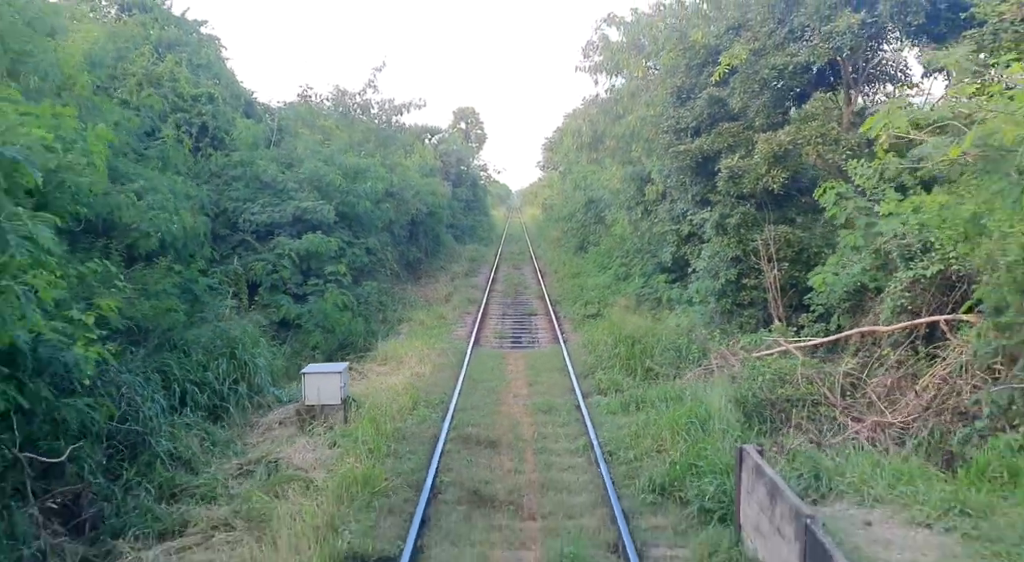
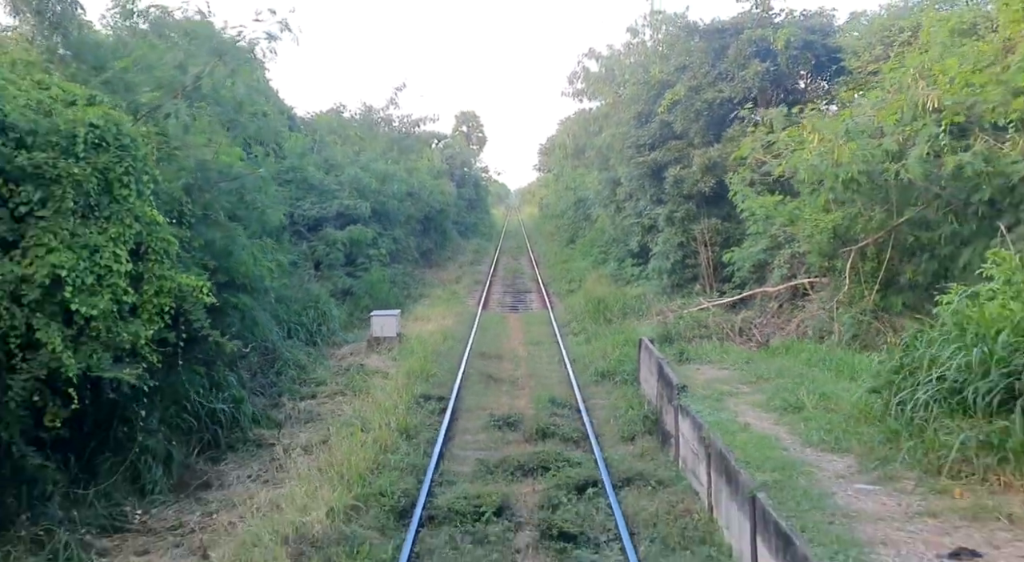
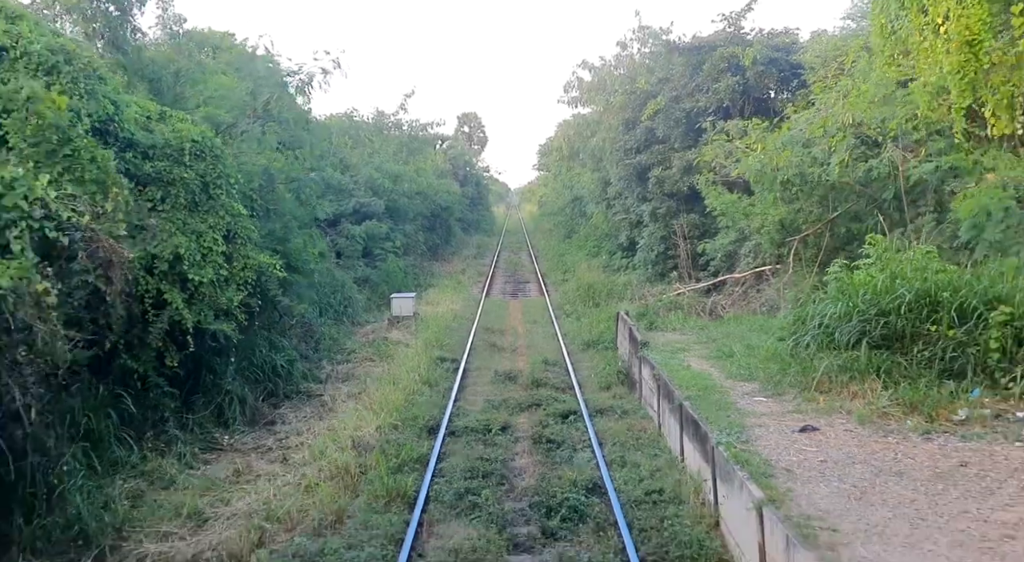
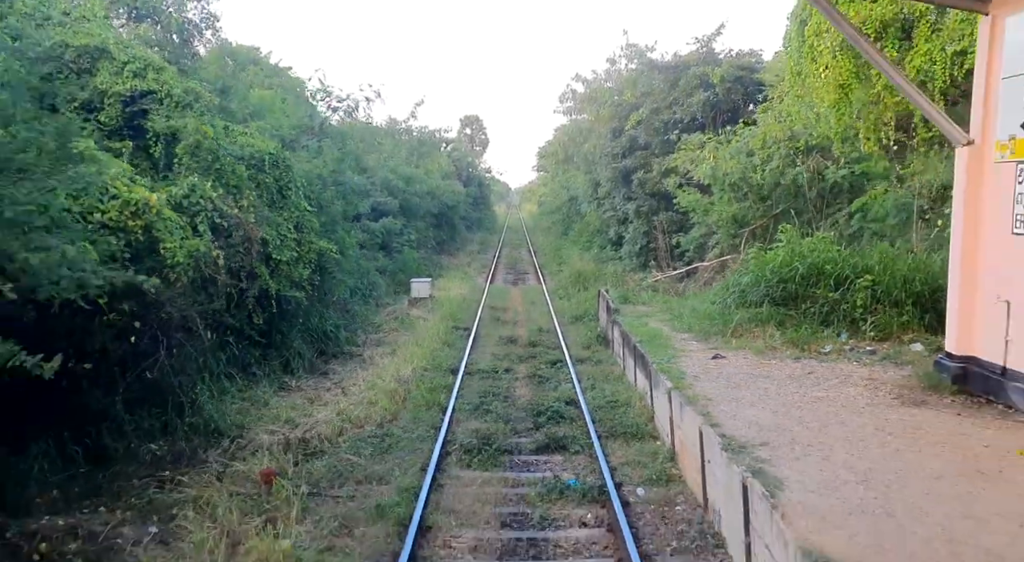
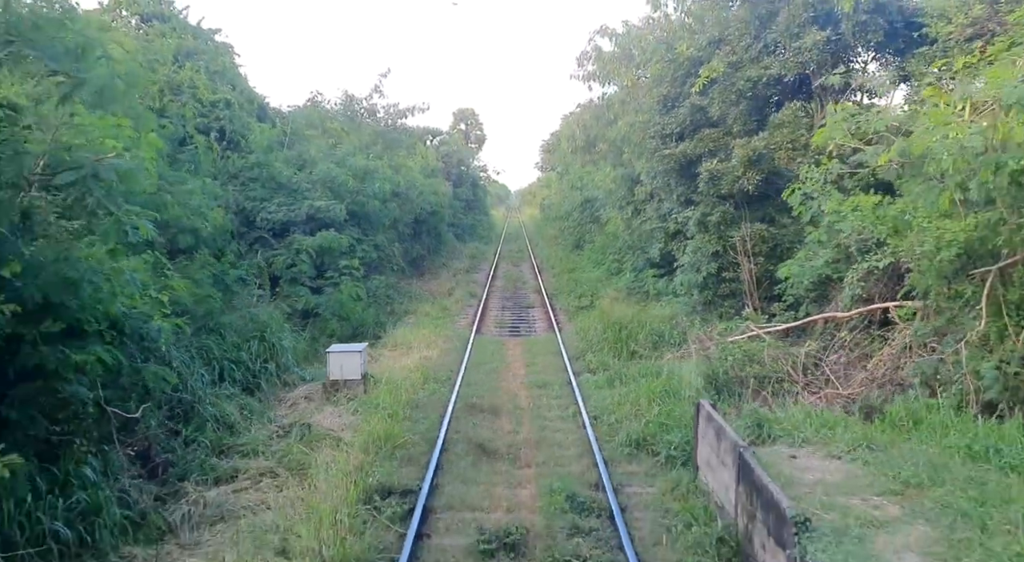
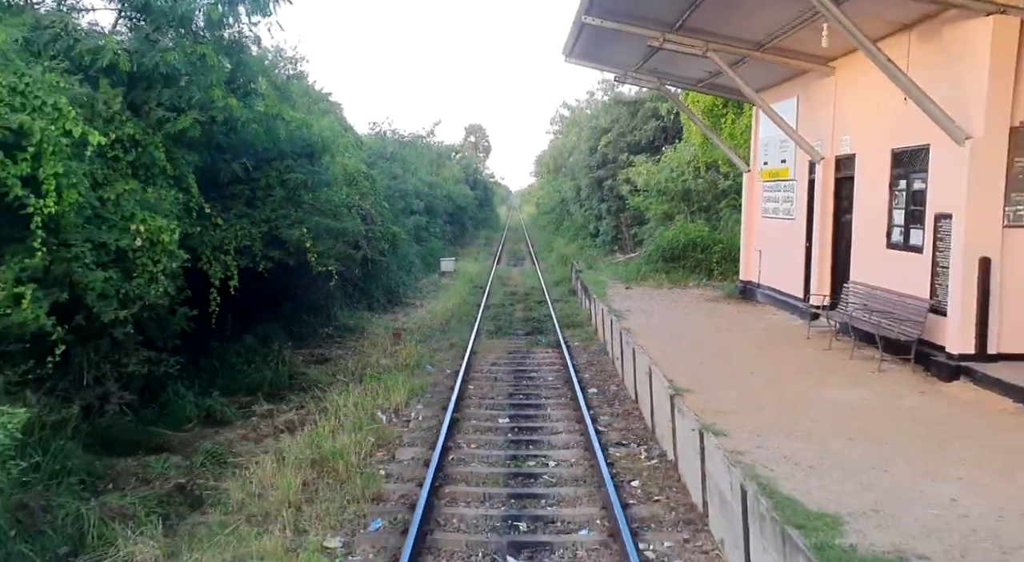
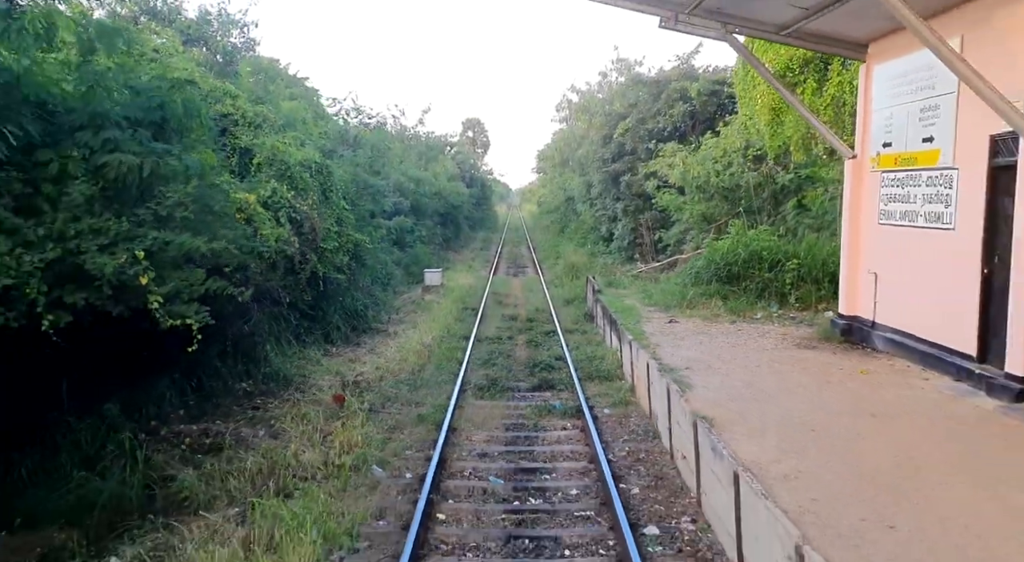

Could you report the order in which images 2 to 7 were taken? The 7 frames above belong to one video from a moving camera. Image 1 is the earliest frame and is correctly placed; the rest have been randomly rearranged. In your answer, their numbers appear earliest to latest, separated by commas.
5, 2, 3, 4, 7, 6
